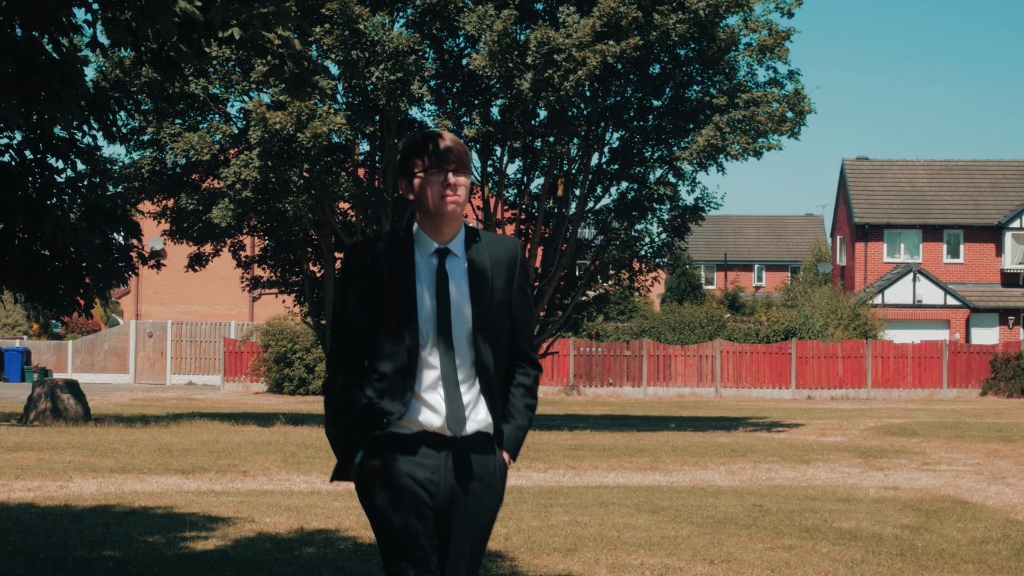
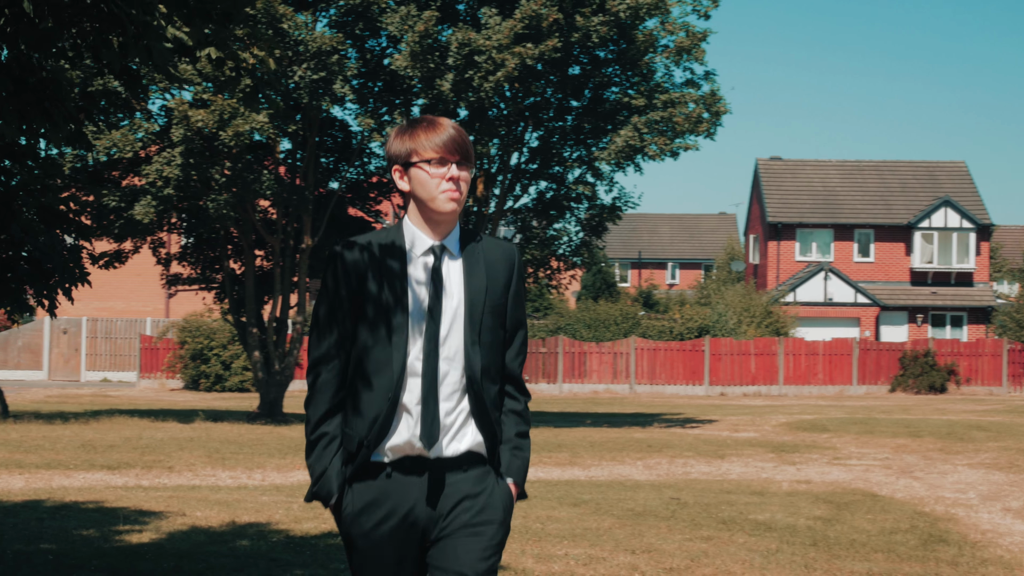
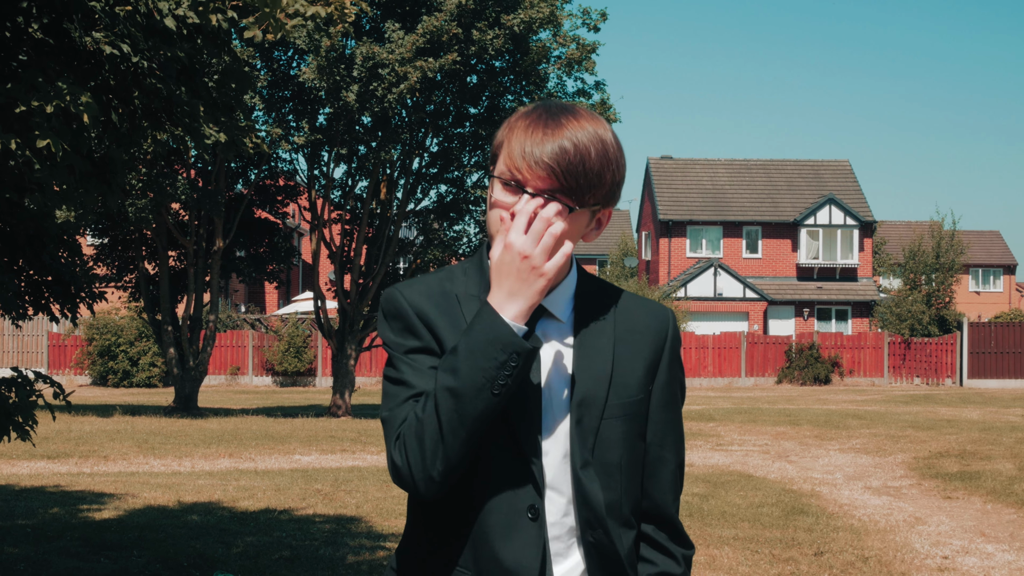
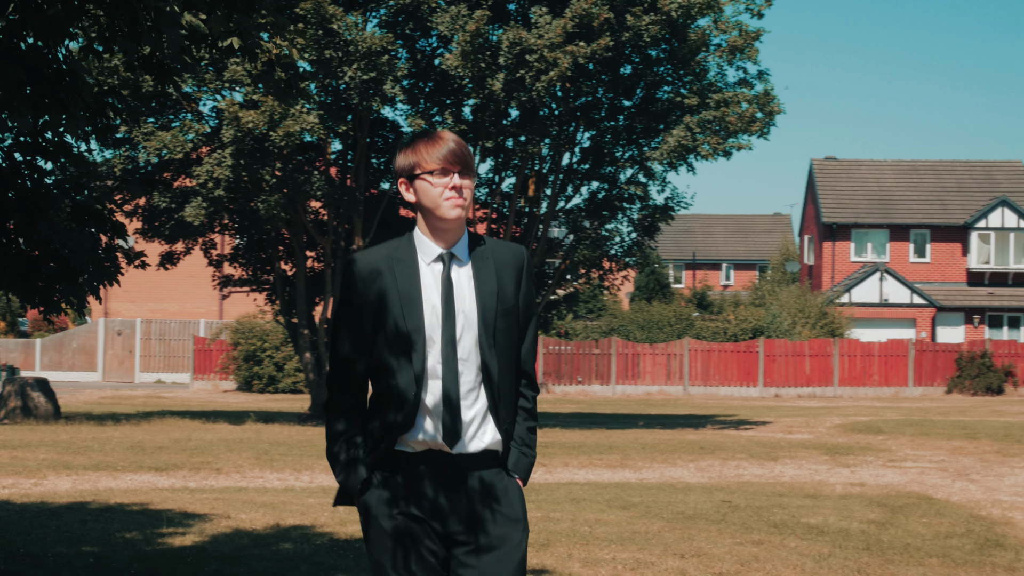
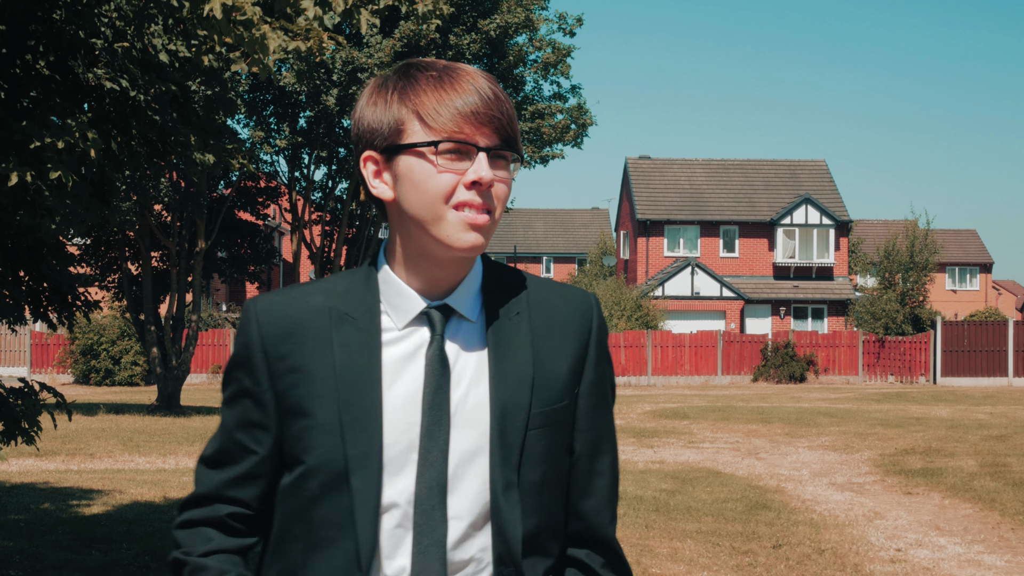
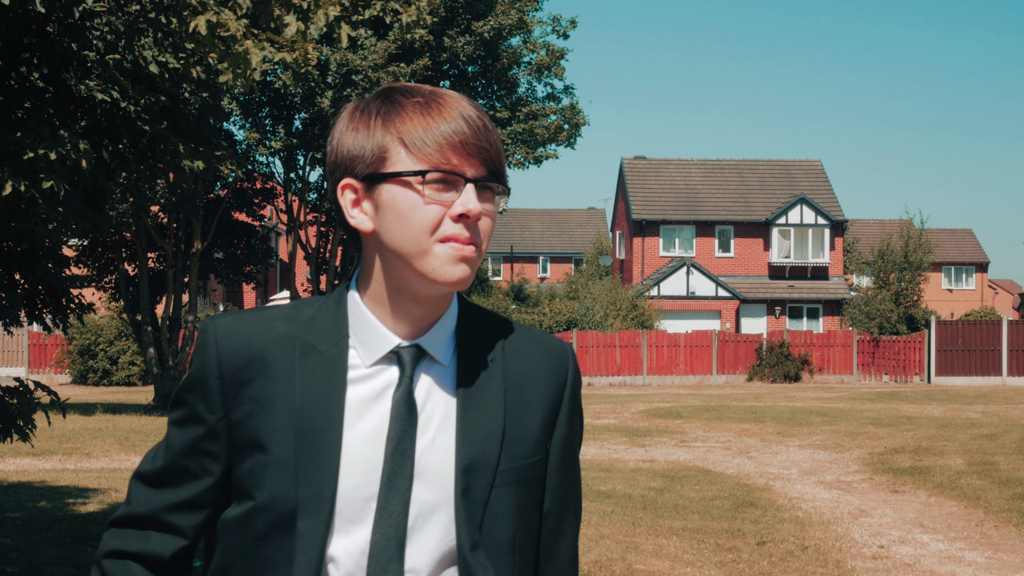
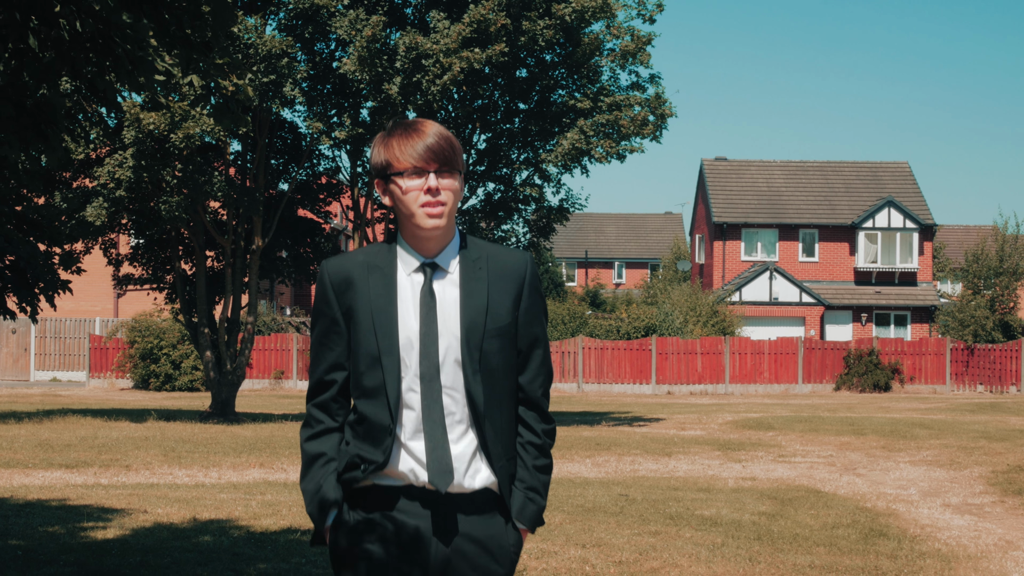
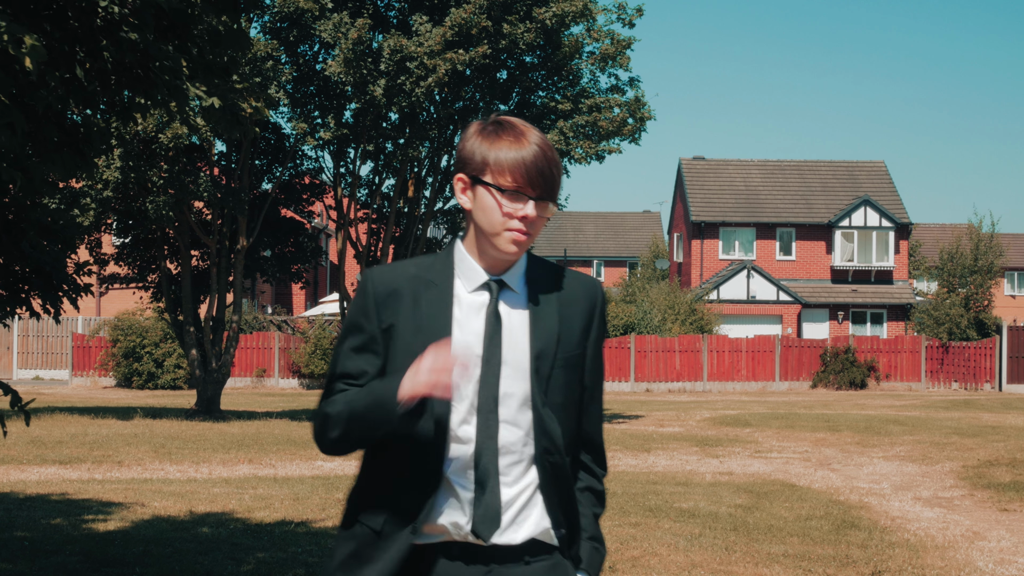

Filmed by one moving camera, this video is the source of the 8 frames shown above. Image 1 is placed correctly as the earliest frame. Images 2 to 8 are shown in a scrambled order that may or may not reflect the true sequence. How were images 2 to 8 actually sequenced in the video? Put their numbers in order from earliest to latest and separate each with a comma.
4, 2, 7, 8, 3, 5, 6
